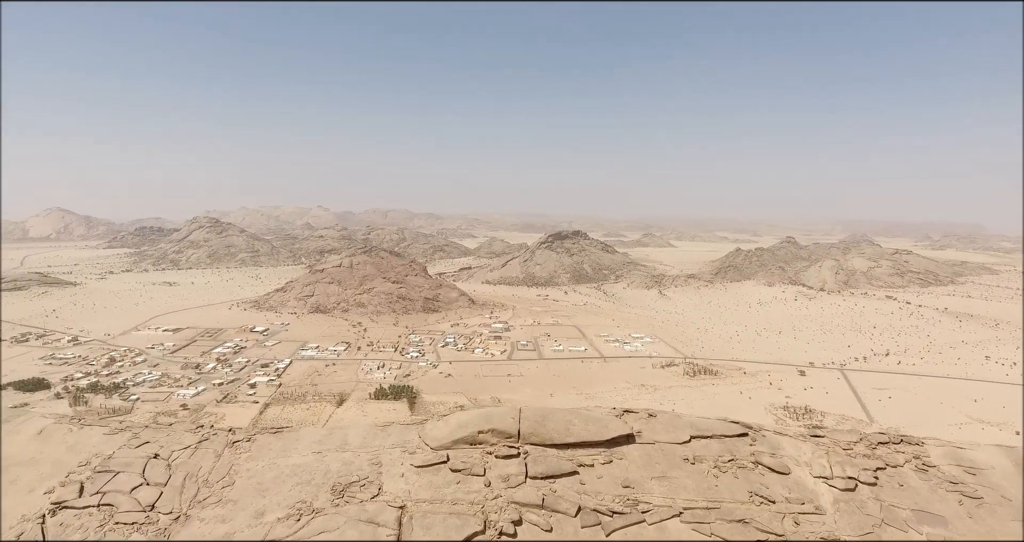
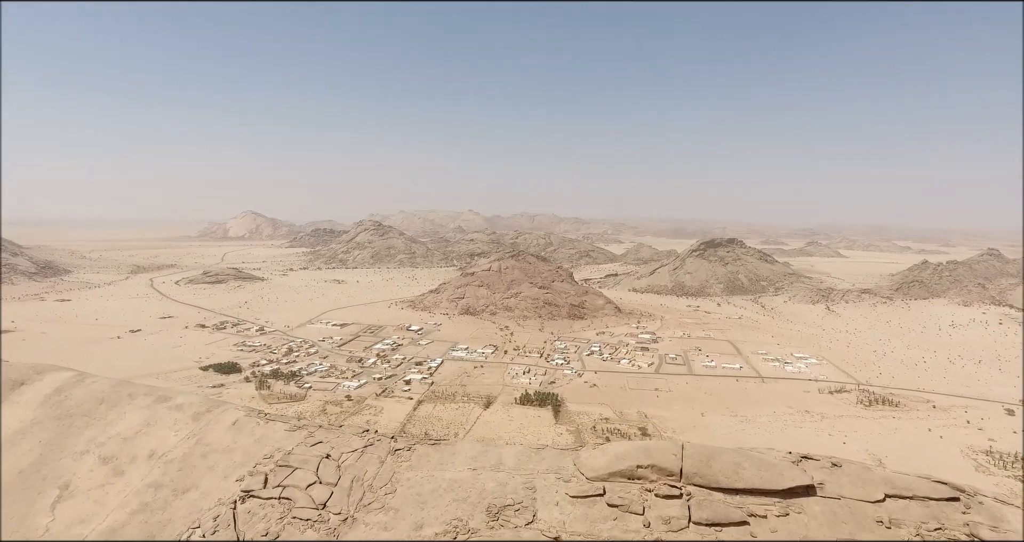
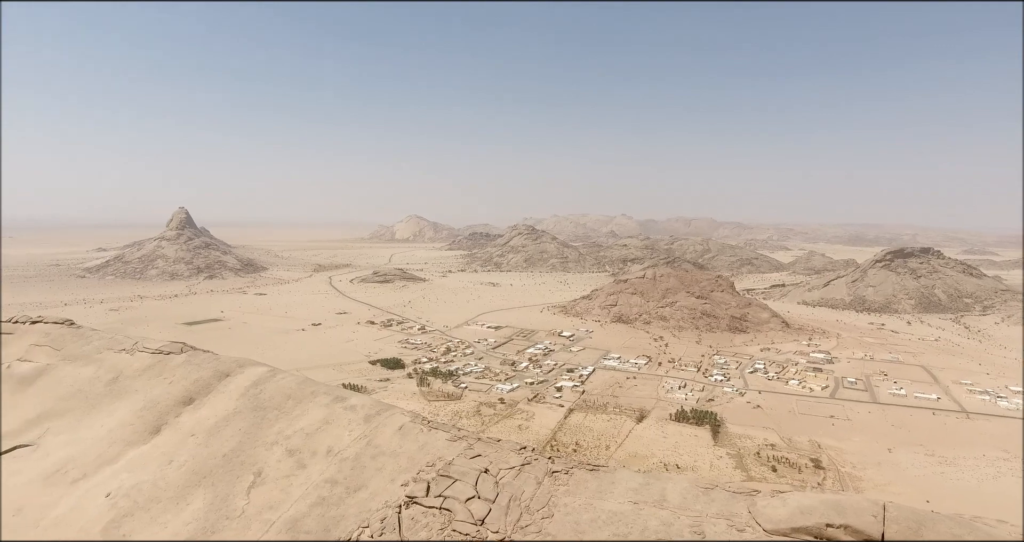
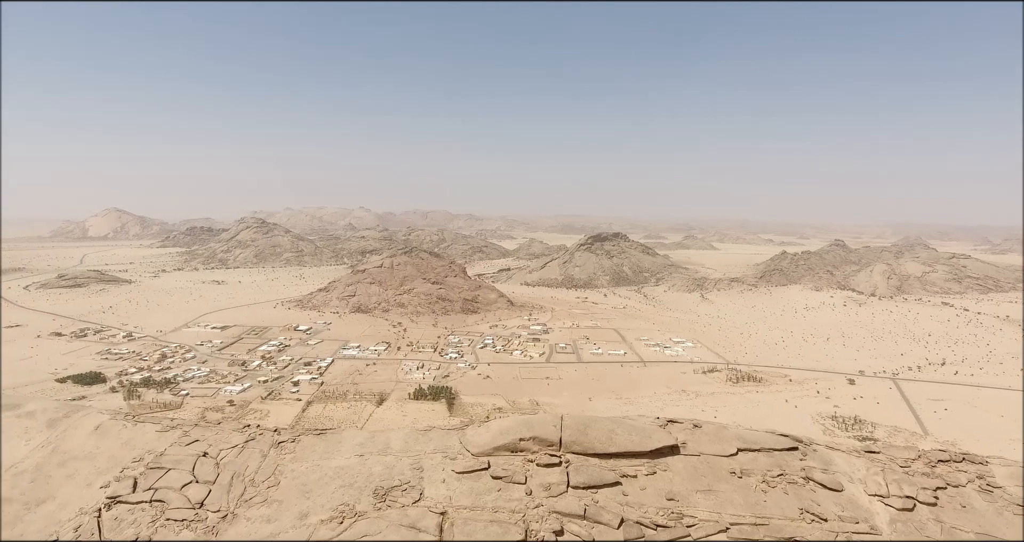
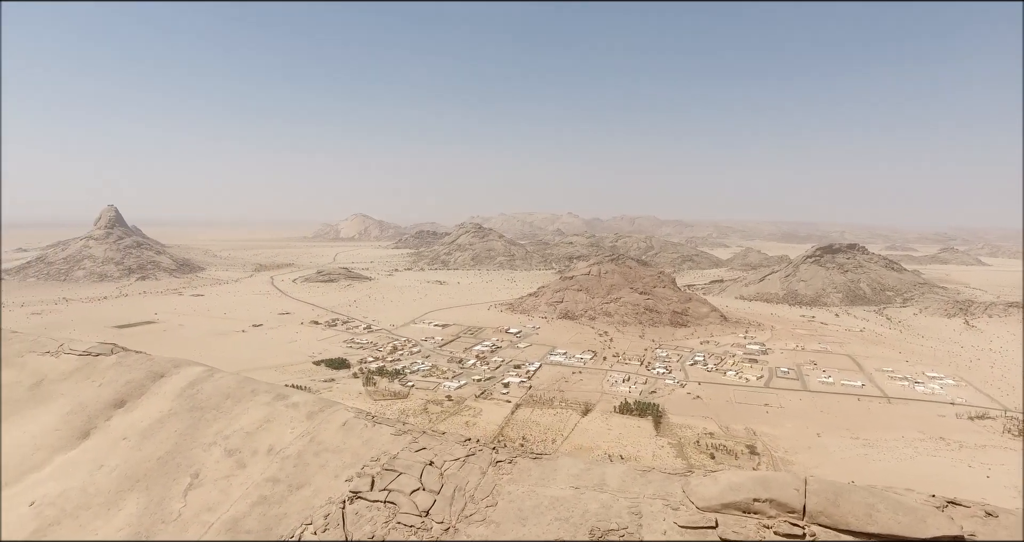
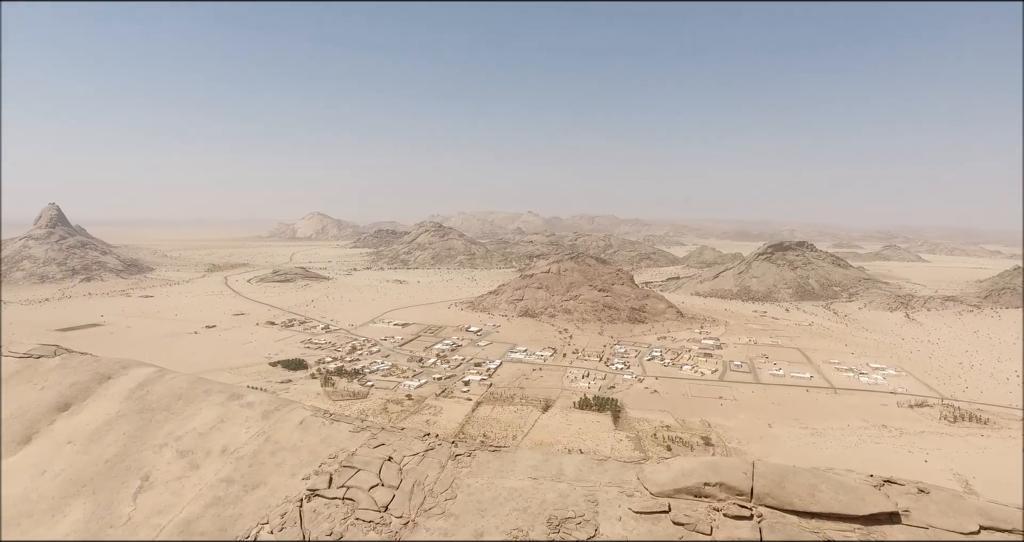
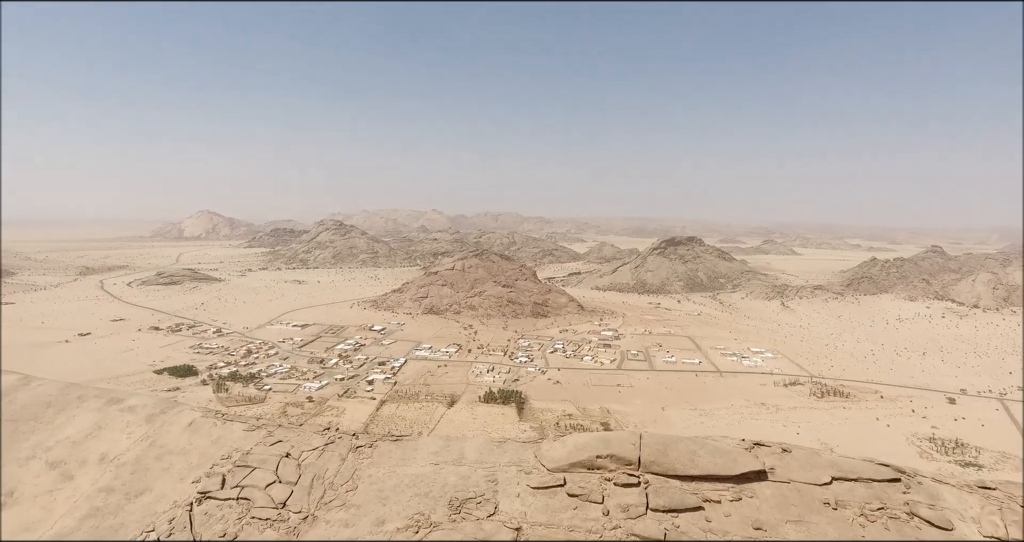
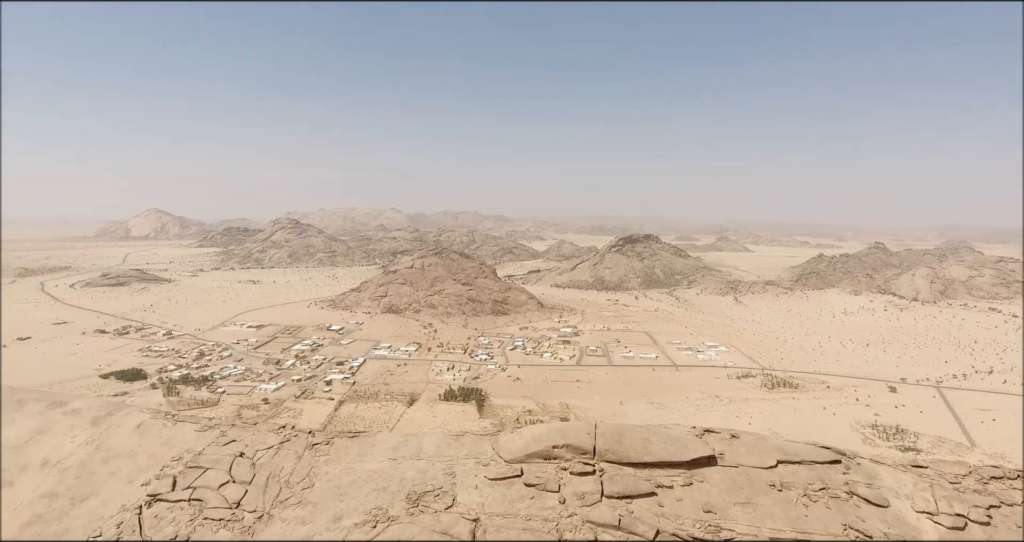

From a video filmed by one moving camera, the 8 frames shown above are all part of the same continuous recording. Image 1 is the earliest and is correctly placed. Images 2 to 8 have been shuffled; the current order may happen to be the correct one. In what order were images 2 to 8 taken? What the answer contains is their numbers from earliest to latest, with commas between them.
4, 8, 7, 2, 6, 5, 3
